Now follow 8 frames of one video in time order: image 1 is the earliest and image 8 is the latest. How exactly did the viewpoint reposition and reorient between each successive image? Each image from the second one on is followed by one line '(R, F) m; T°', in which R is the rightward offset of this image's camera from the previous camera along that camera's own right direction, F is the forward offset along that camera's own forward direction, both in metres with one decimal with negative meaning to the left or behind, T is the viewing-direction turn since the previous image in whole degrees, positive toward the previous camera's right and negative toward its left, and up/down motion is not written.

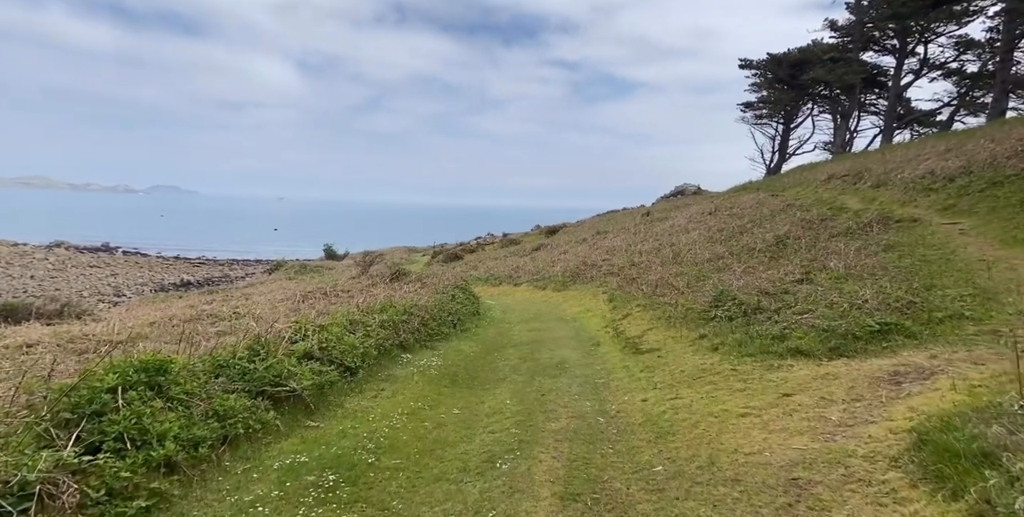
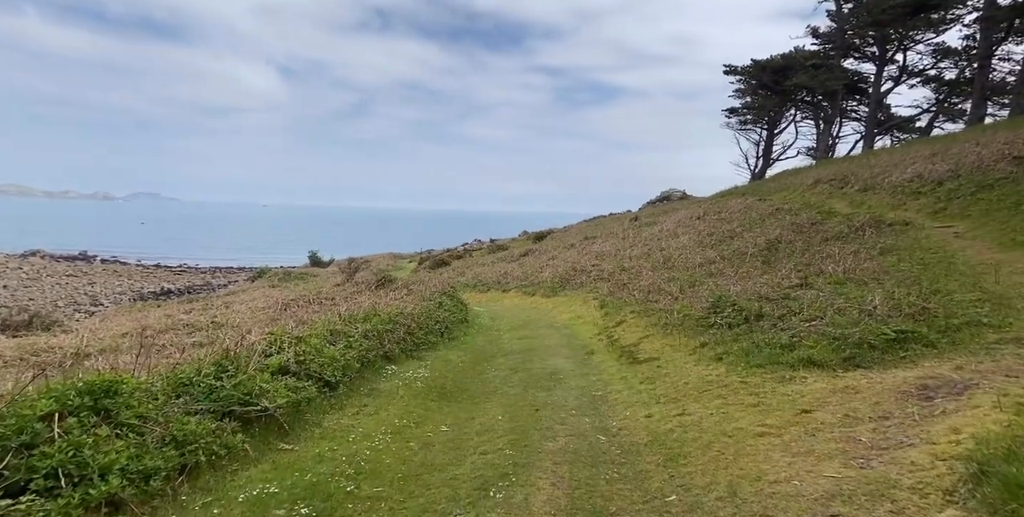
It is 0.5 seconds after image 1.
(-0.1, +0.6) m; +1°
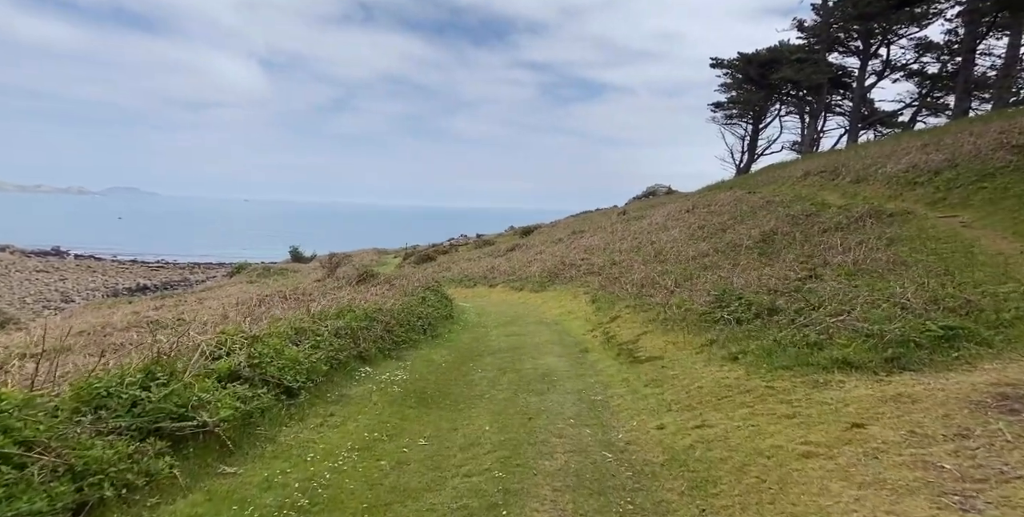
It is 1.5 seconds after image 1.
(0.0, +1.1) m; +1°
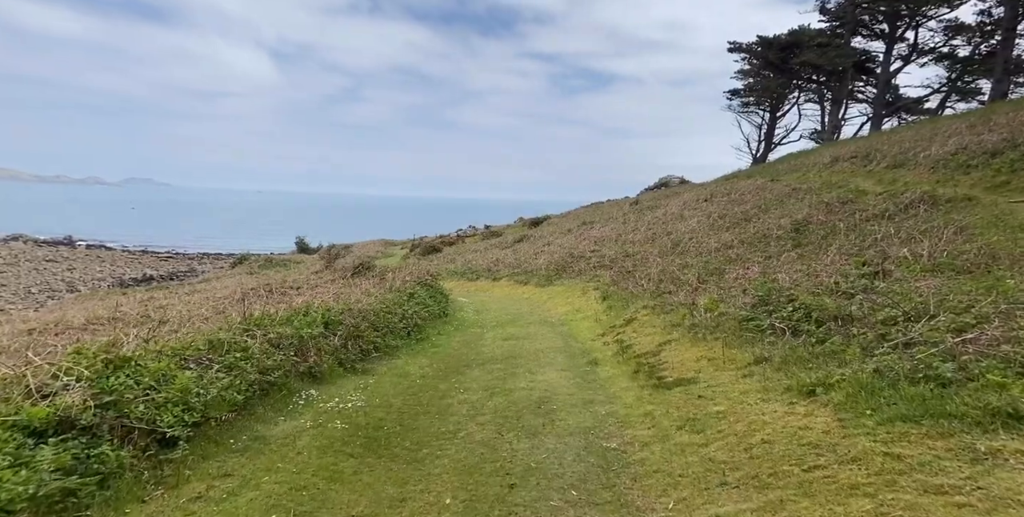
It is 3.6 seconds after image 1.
(+0.3, +2.3) m; -1°
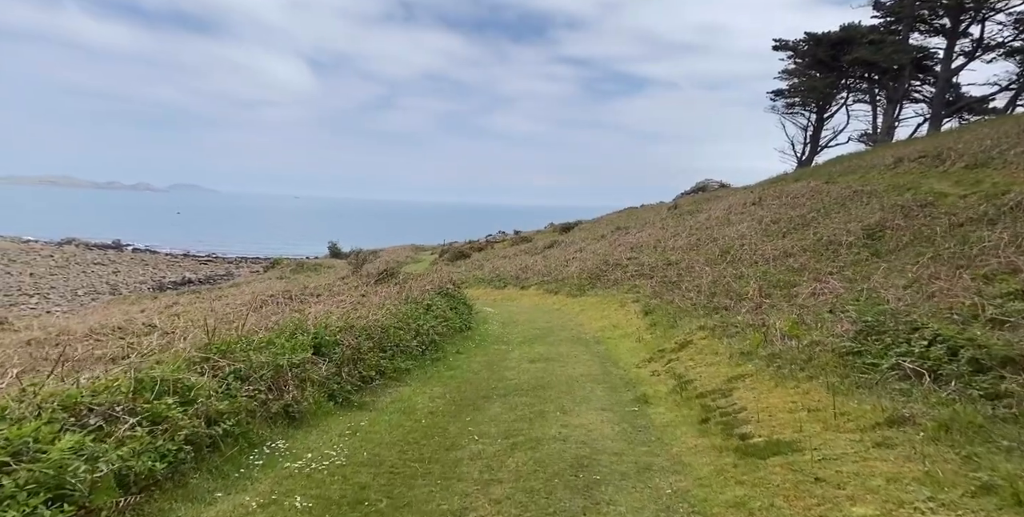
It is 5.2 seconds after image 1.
(0.0, +2.0) m; -3°
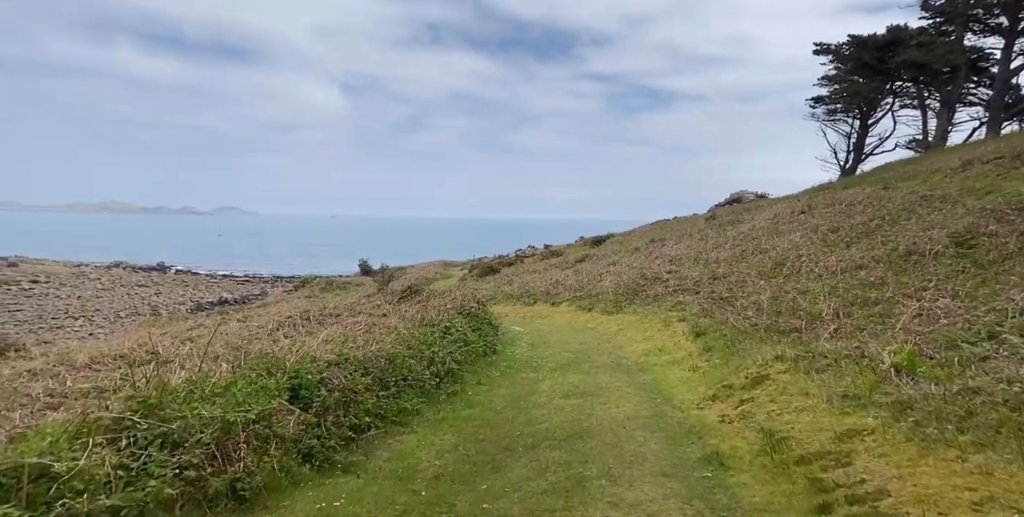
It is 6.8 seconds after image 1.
(0.0, +2.0) m; -3°
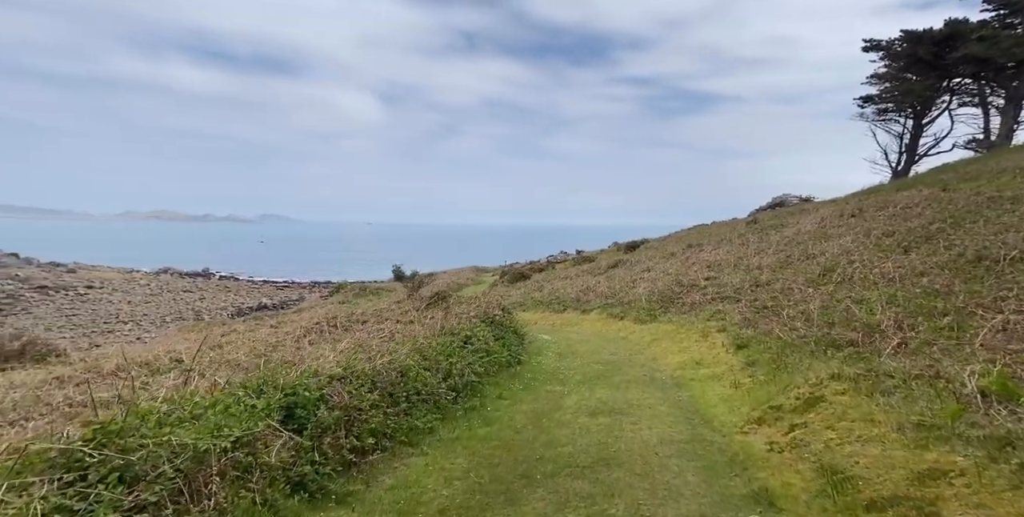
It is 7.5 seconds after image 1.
(+0.2, +0.8) m; -3°
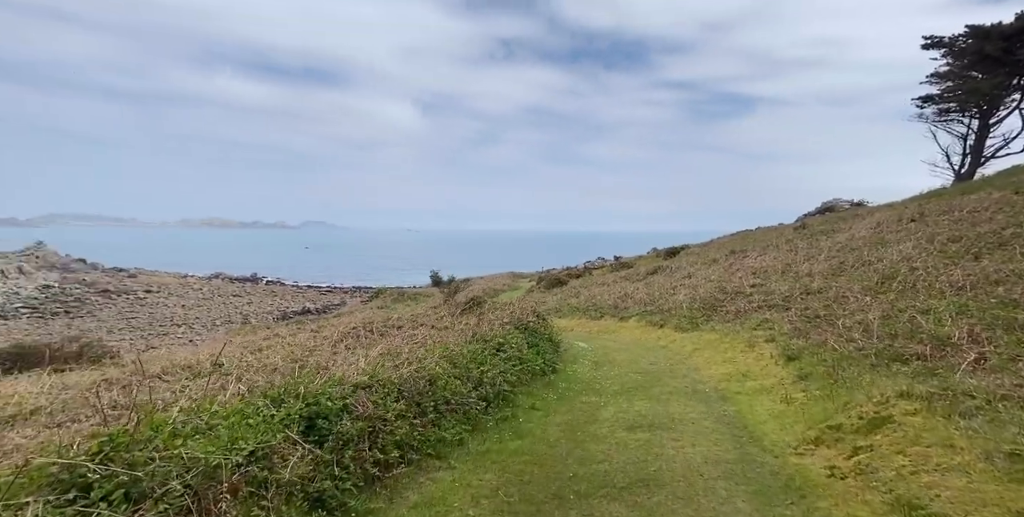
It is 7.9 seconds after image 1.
(+0.1, +0.5) m; -3°
